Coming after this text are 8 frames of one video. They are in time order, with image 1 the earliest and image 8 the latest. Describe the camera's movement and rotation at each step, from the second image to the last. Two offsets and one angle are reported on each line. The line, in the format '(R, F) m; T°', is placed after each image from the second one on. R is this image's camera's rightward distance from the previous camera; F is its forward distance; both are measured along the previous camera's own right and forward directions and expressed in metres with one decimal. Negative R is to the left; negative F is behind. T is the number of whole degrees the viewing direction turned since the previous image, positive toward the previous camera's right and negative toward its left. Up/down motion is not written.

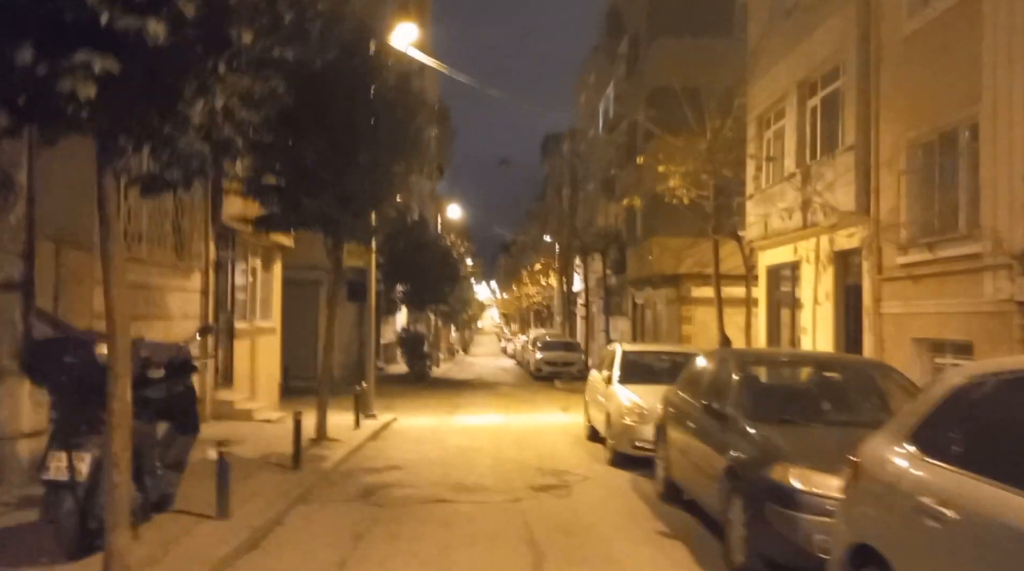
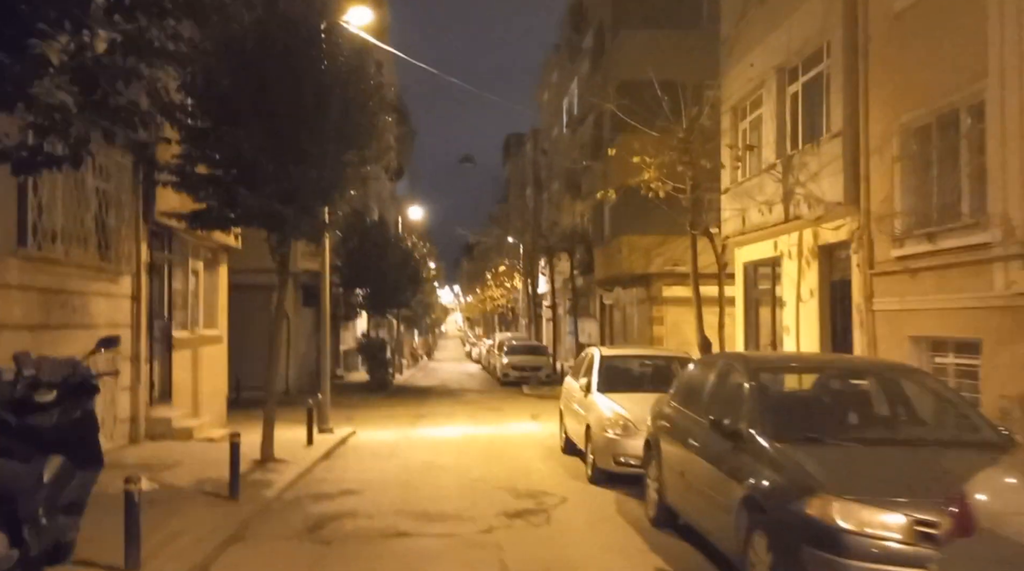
(0.0, +1.3) m; +2°
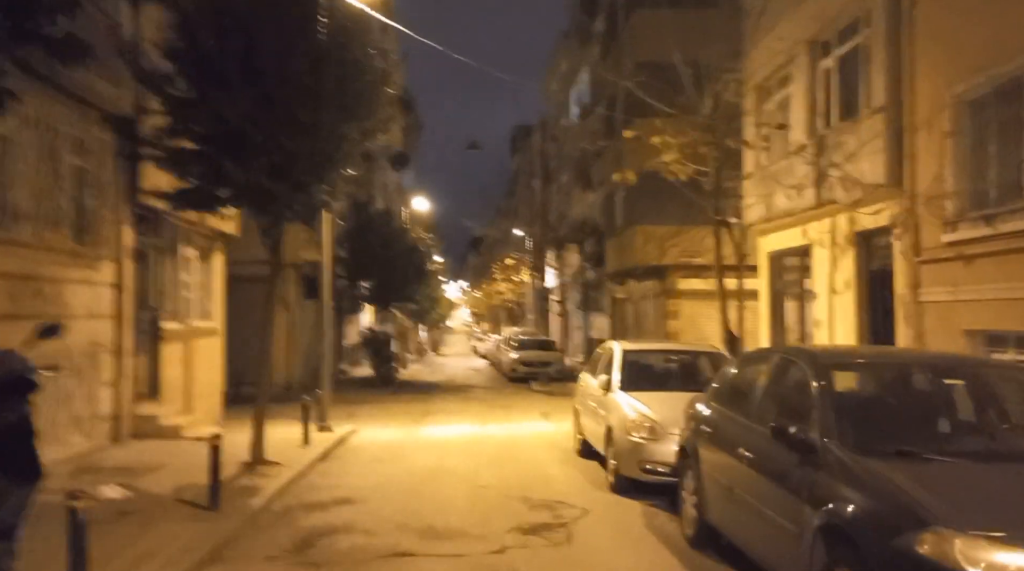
(-0.1, +1.1) m; 0°
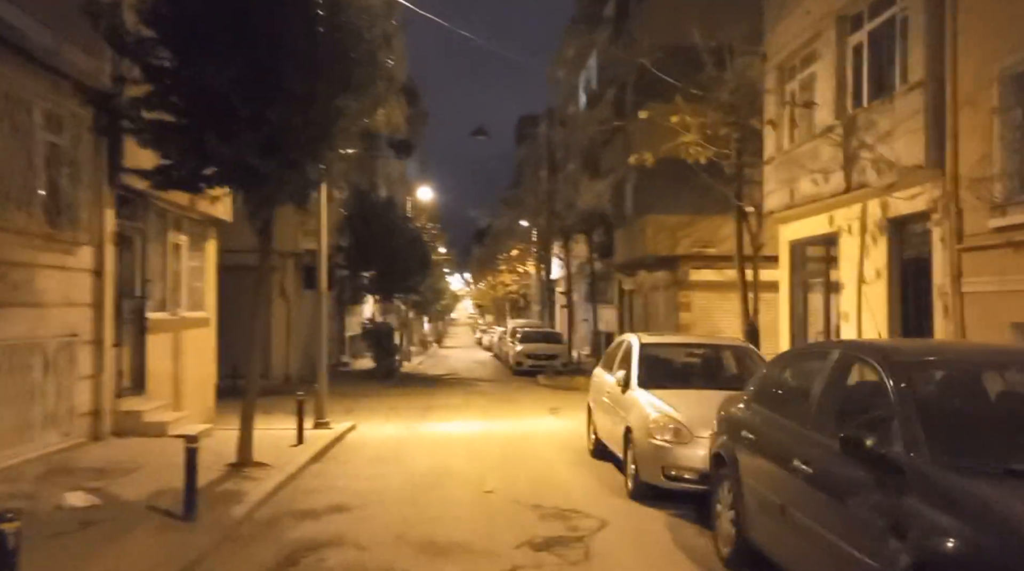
(-0.1, +0.9) m; 0°
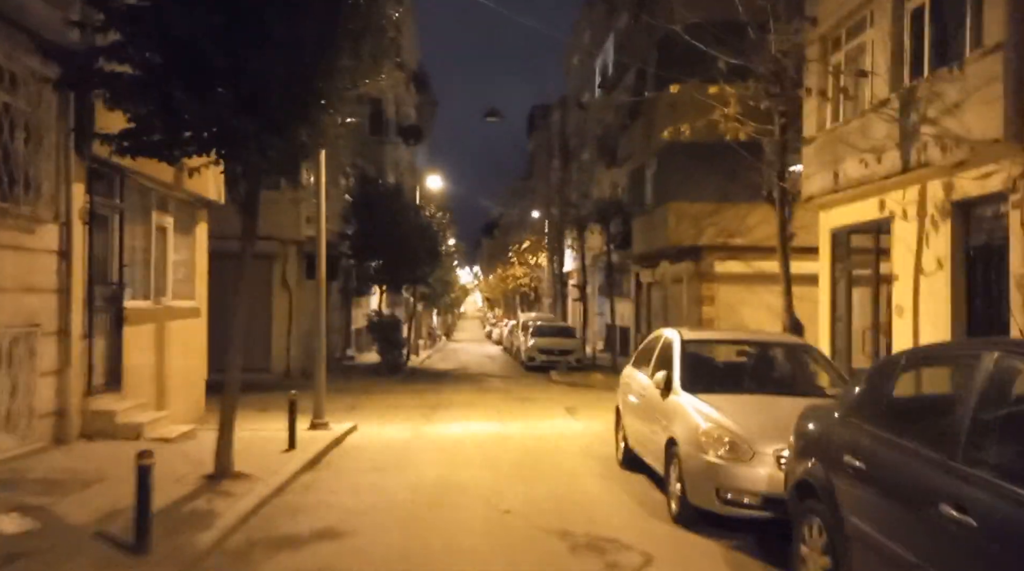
(-0.1, +1.5) m; -1°
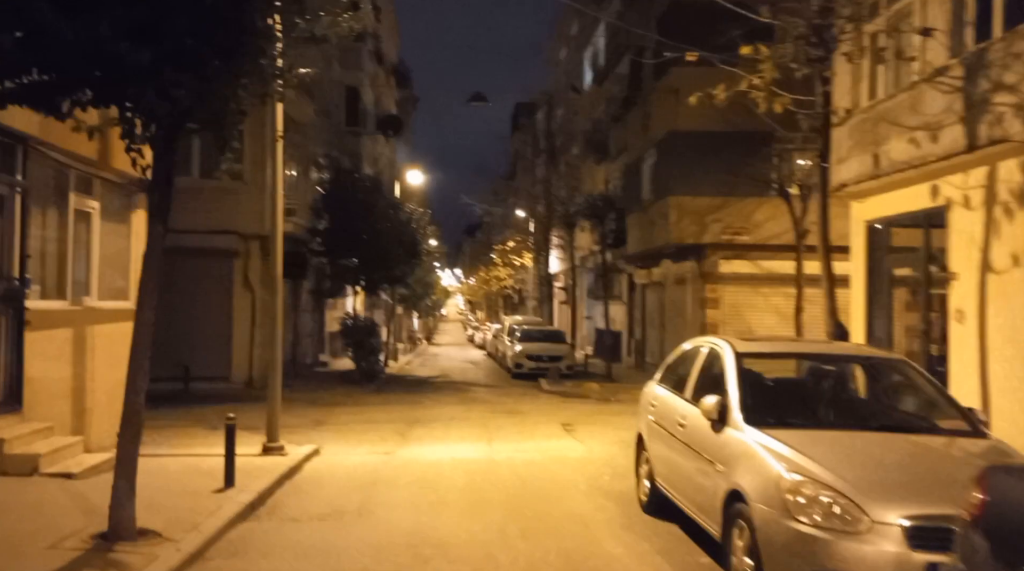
(-0.1, +2.3) m; +1°
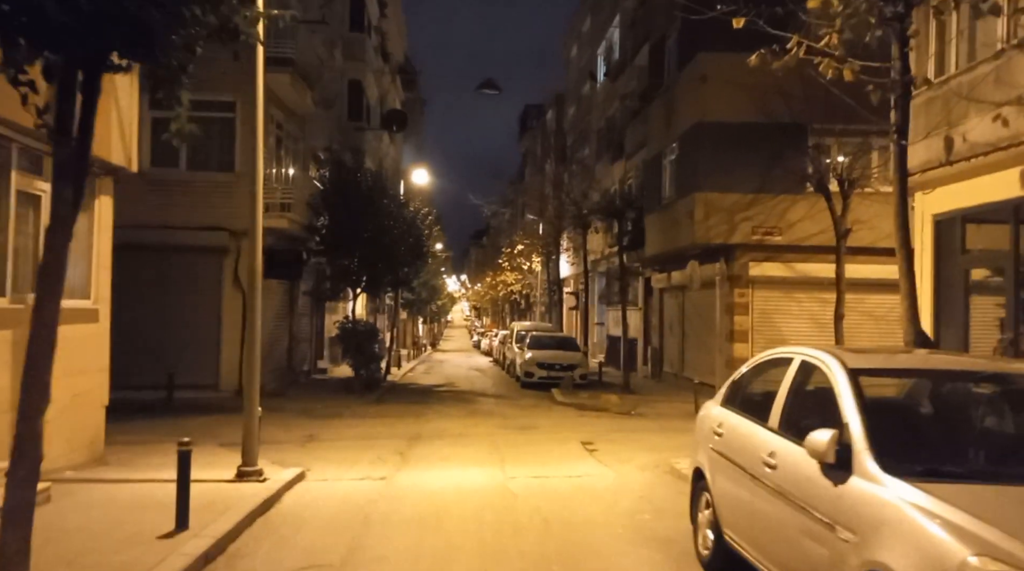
(-0.2, +1.9) m; 0°
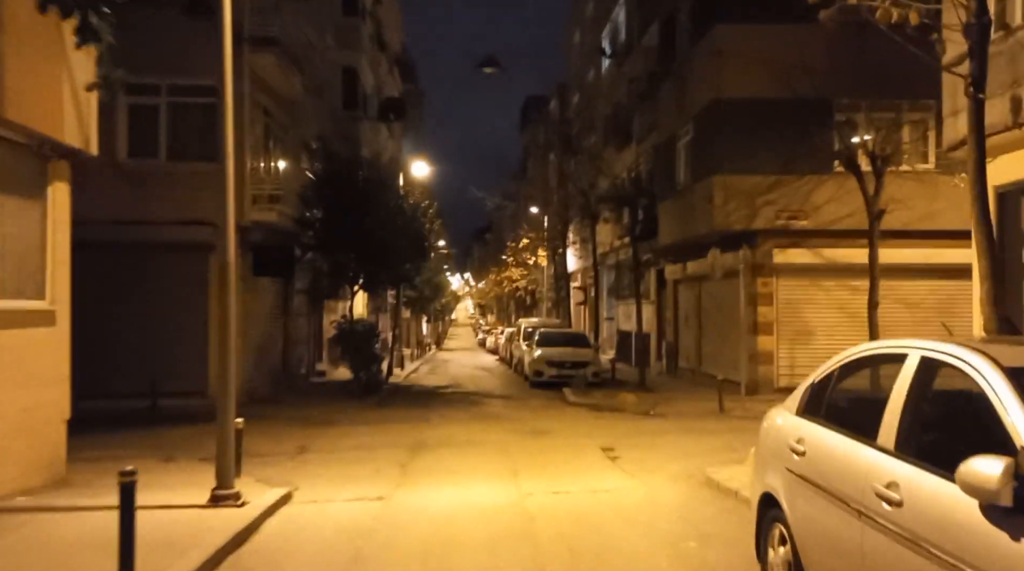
(-0.1, +1.5) m; 0°
